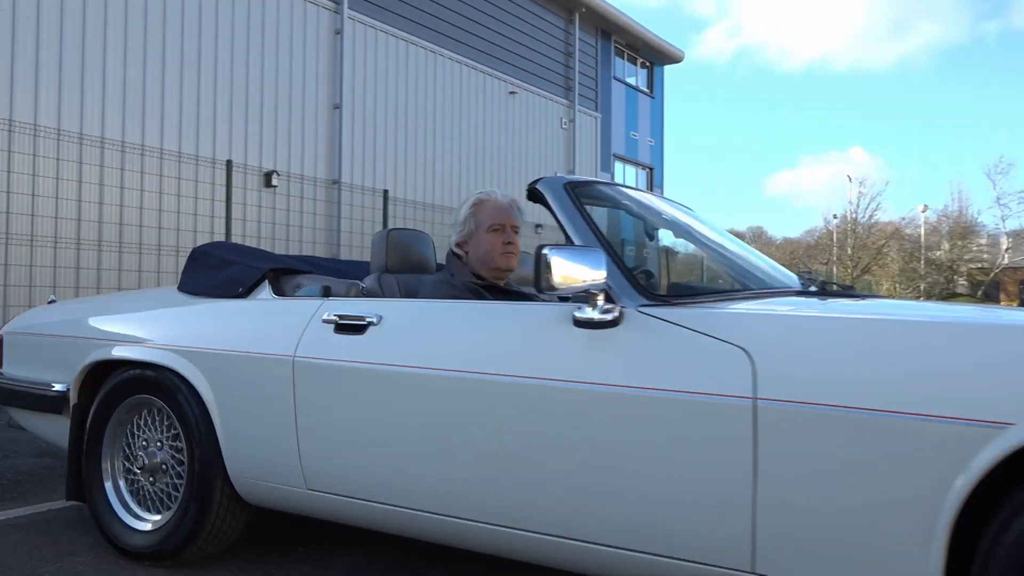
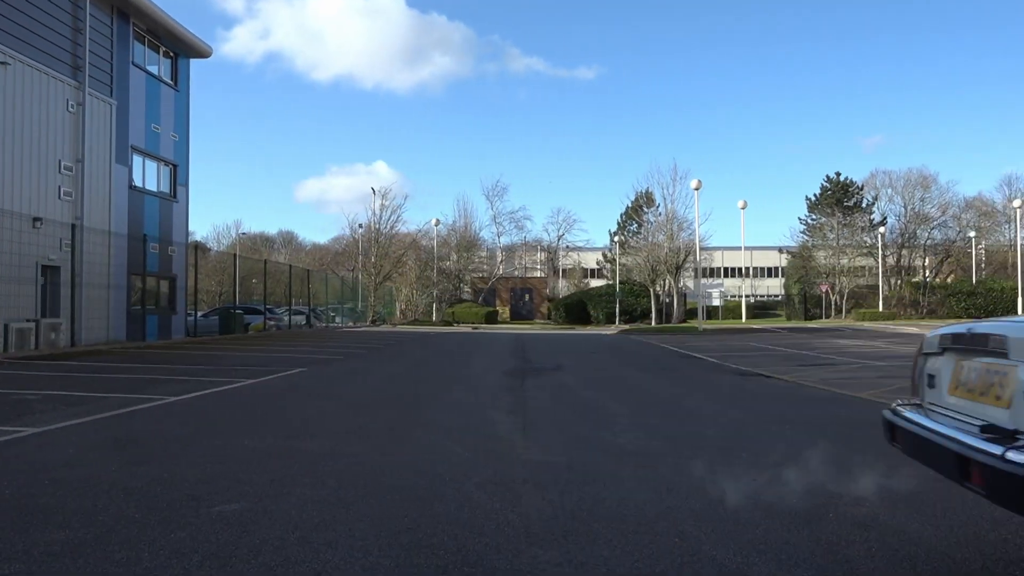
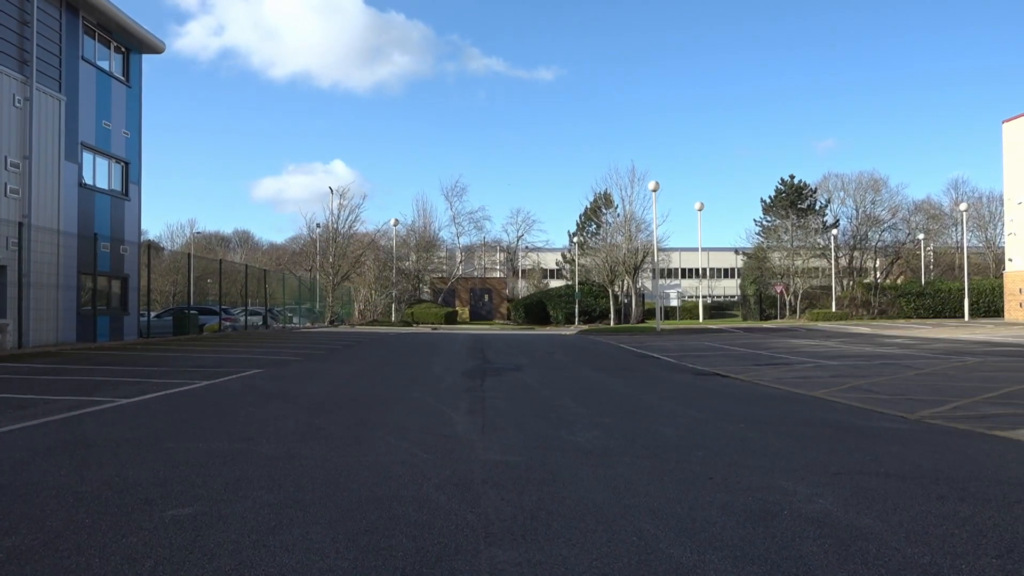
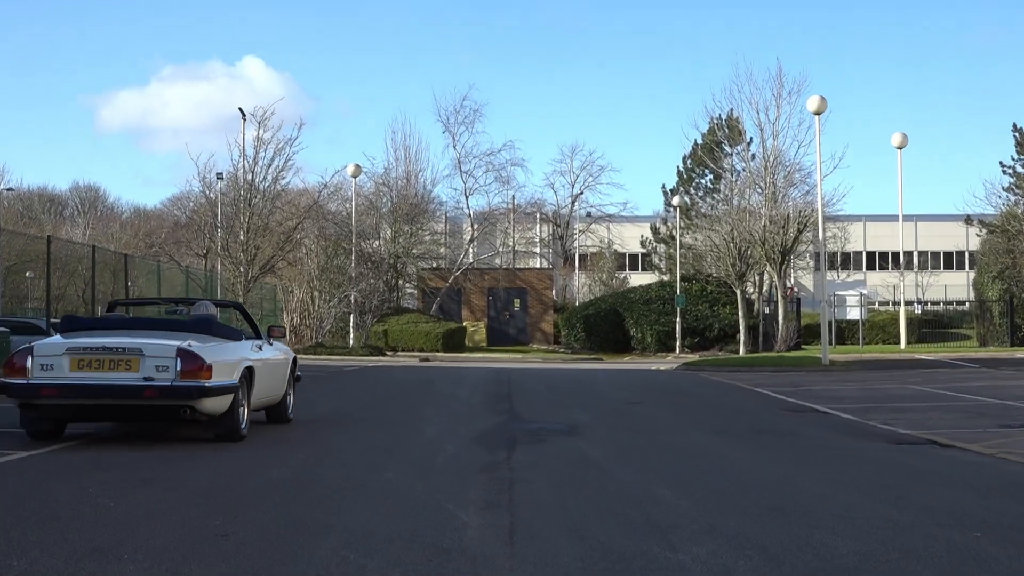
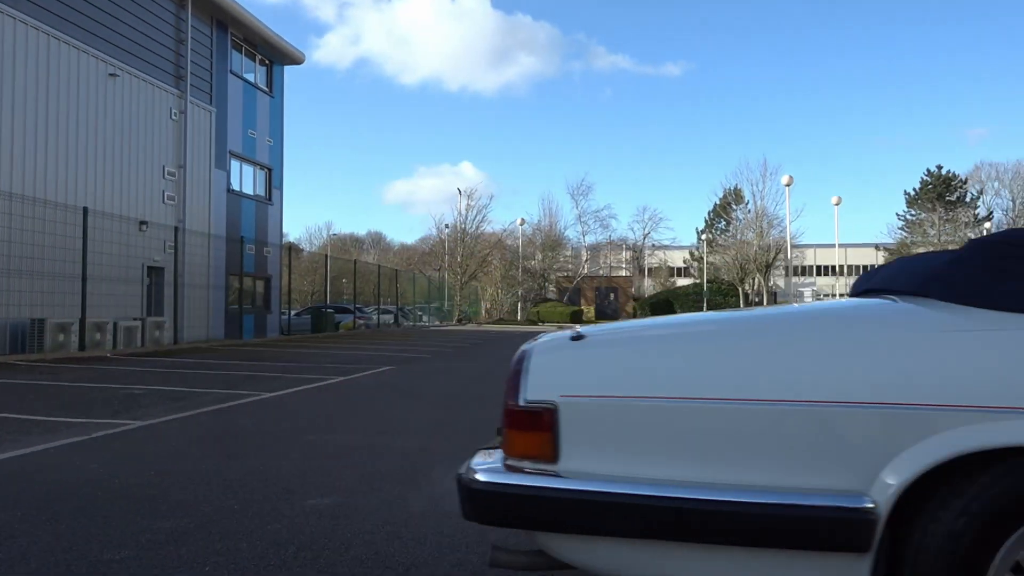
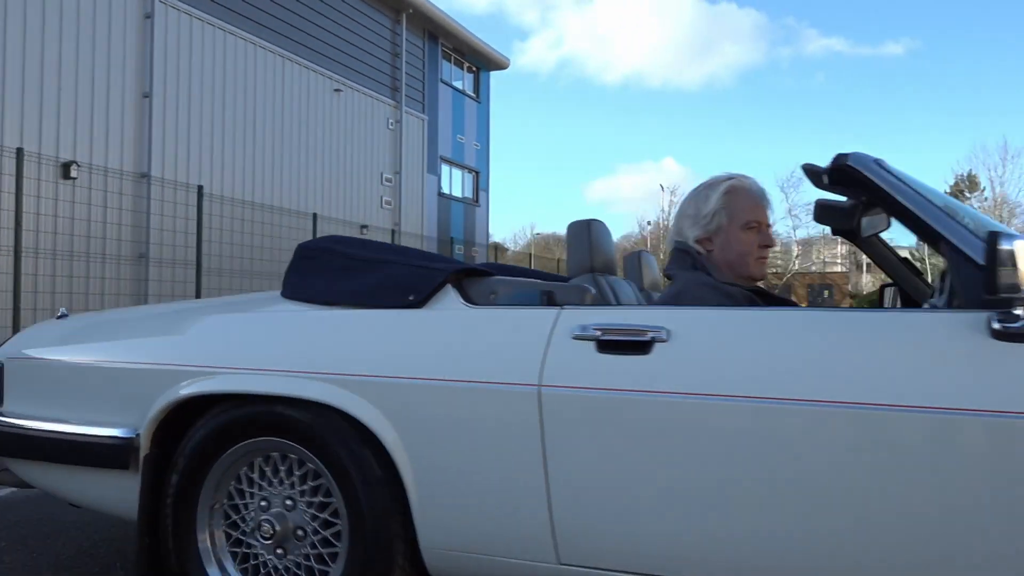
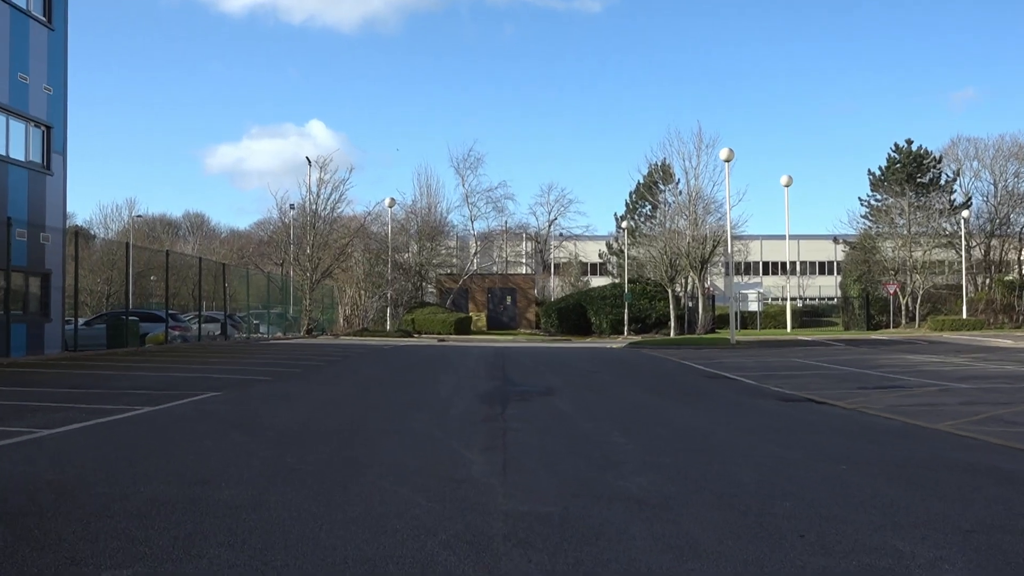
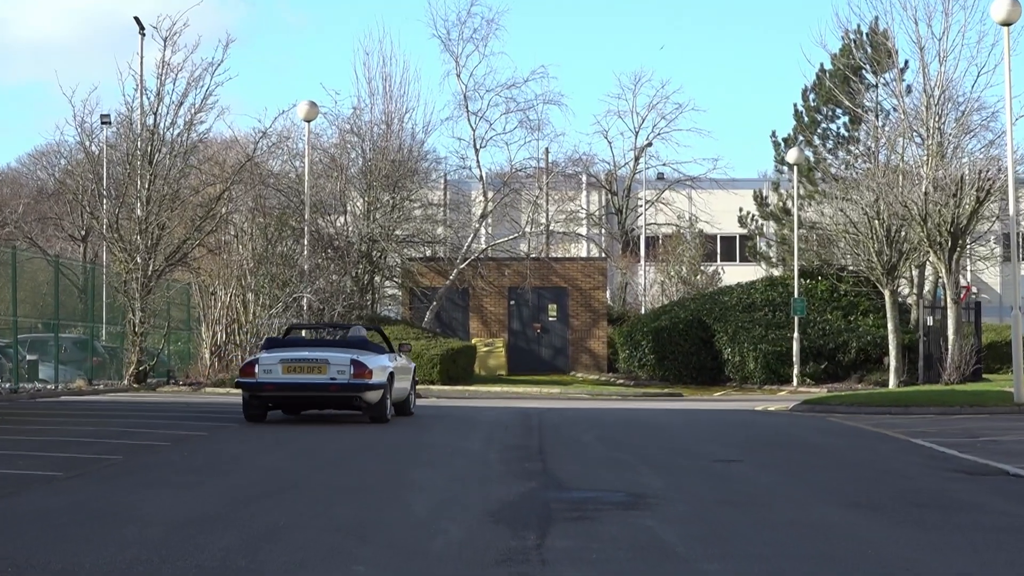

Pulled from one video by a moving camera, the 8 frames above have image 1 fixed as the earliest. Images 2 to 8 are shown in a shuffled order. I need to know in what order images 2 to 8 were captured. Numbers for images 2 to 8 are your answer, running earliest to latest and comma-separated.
6, 5, 2, 3, 7, 4, 8
